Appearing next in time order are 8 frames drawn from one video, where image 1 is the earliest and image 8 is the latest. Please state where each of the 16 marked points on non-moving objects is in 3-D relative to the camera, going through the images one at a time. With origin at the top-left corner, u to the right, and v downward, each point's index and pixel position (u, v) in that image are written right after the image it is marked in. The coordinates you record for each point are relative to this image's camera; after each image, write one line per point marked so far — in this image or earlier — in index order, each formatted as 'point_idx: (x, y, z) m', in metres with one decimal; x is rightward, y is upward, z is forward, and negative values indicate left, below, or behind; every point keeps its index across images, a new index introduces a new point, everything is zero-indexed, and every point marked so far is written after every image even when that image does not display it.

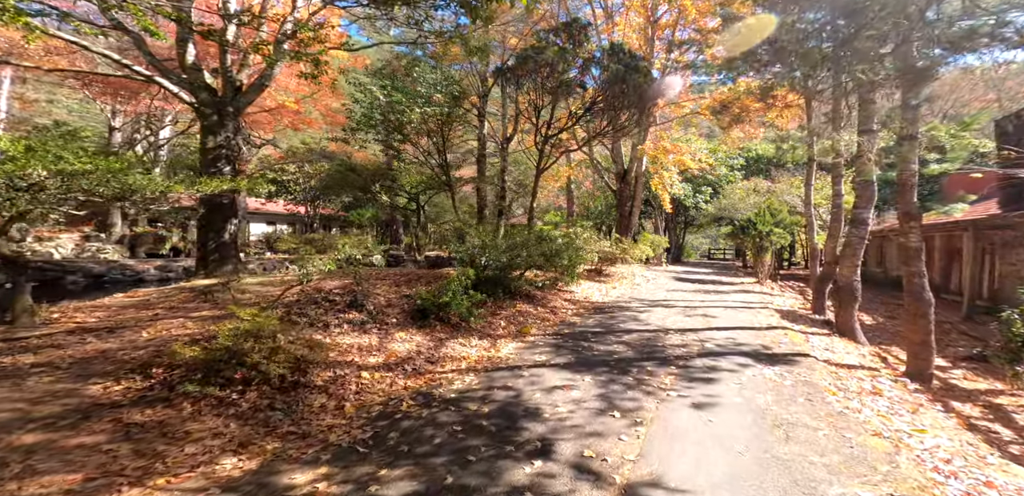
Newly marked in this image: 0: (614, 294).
0: (+2.5, -1.1, +13.1) m
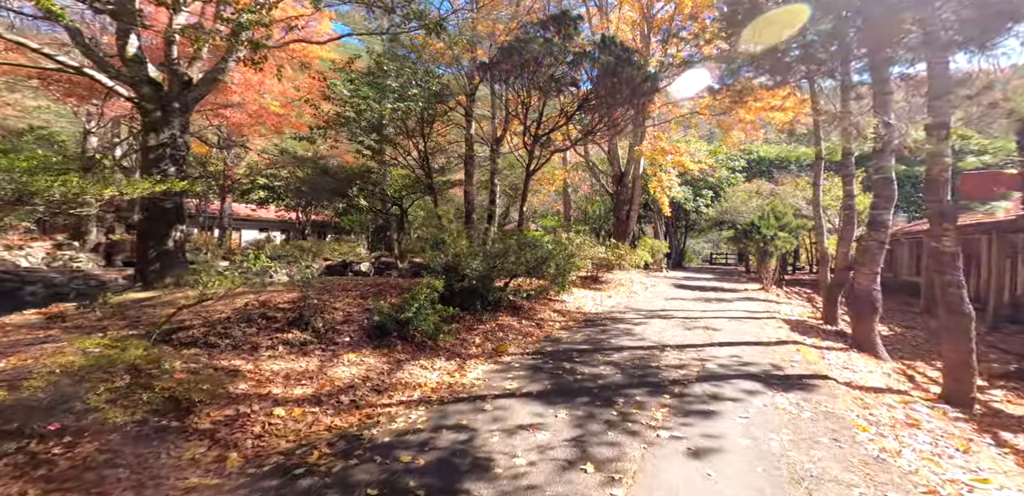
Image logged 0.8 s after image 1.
0: (+2.1, -1.2, +12.1) m
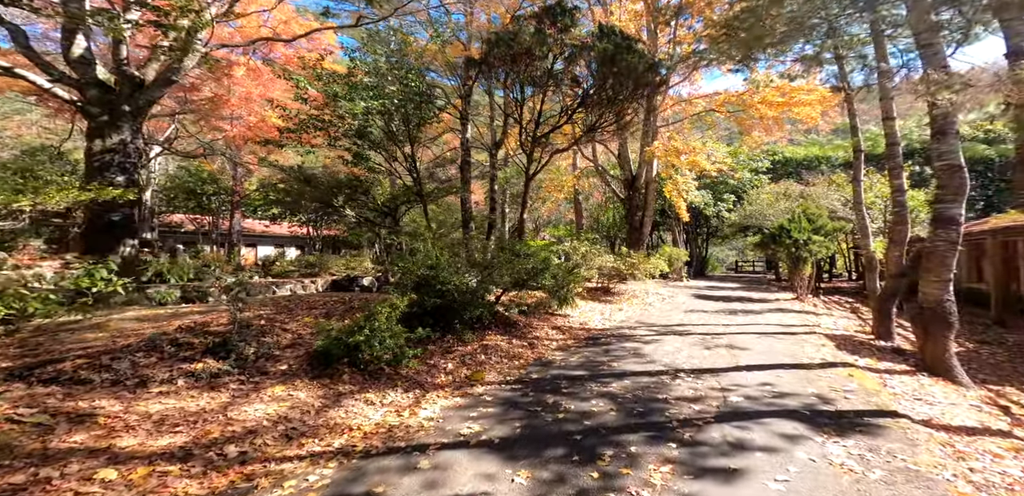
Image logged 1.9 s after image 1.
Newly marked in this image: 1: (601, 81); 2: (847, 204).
0: (+2.1, -1.4, +10.6) m
1: (+1.7, +3.2, +10.5) m
2: (+9.1, +1.2, +14.3) m
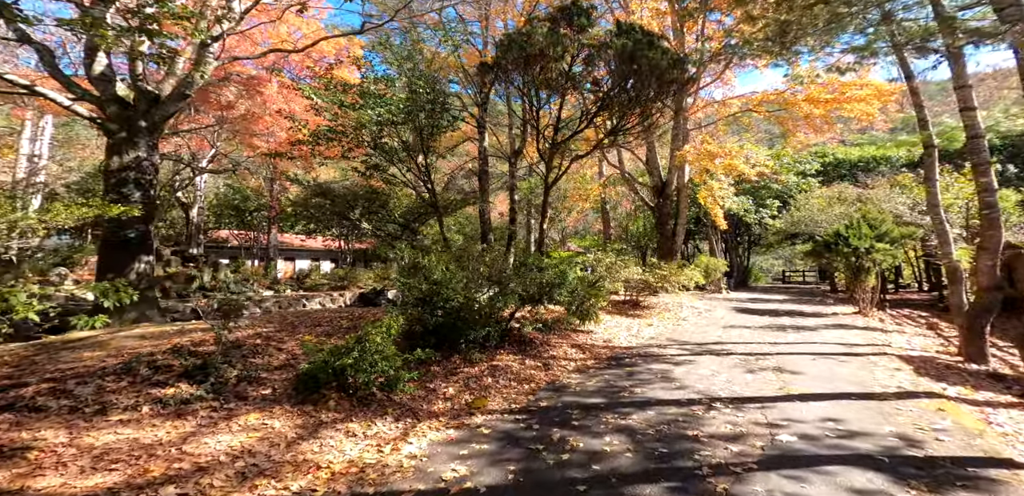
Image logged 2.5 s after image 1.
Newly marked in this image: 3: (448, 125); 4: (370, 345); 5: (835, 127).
0: (+2.5, -1.6, +9.7) m
1: (+2.0, +3.0, +9.8) m
2: (+9.7, +1.0, +13.0) m
3: (-1.3, +2.4, +11.1) m
4: (-1.4, -0.9, +5.3) m
5: (+8.6, +3.2, +14.1) m
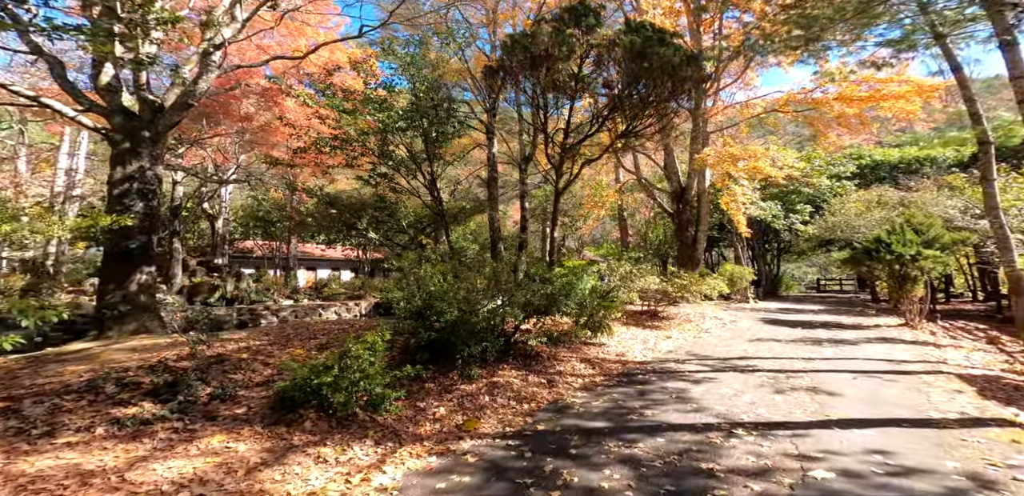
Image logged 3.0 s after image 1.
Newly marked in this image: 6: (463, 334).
0: (+2.6, -1.7, +9.1) m
1: (+2.1, +2.9, +9.2) m
2: (+10.0, +0.8, +12.0) m
3: (-1.1, +2.3, +10.7) m
4: (-1.4, -1.0, +4.8) m
5: (+8.9, +3.0, +13.2) m
6: (-0.6, -1.0, +6.0) m
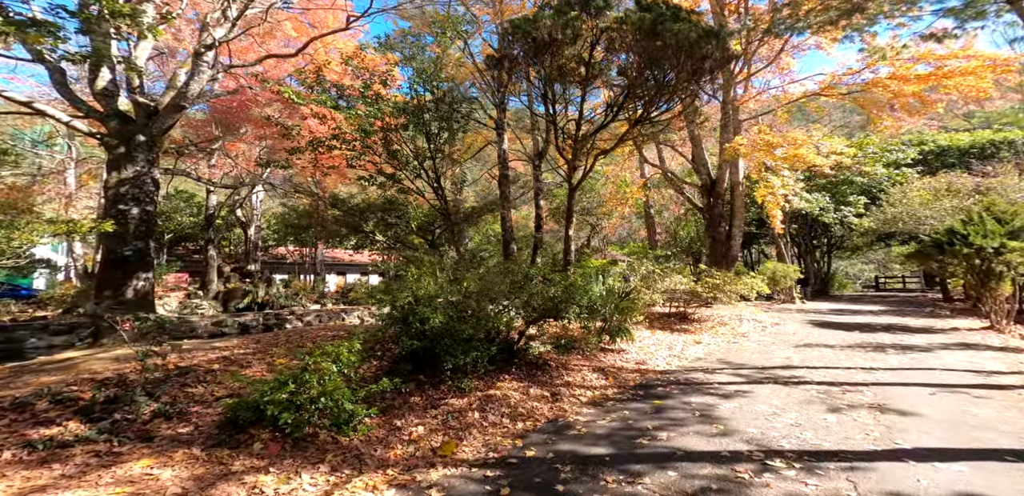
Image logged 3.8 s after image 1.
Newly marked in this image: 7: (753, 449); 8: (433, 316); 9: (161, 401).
0: (+2.8, -1.6, +8.2) m
1: (+2.3, +2.9, +8.4) m
2: (+10.3, +0.9, +10.7) m
3: (-0.9, +2.3, +10.0) m
4: (-1.6, -0.9, +4.1) m
5: (+9.2, +3.1, +11.9) m
6: (-0.6, -0.9, +5.3) m
7: (+1.6, -1.4, +3.6) m
8: (-0.8, -0.6, +5.3) m
9: (-2.9, -1.2, +4.3) m
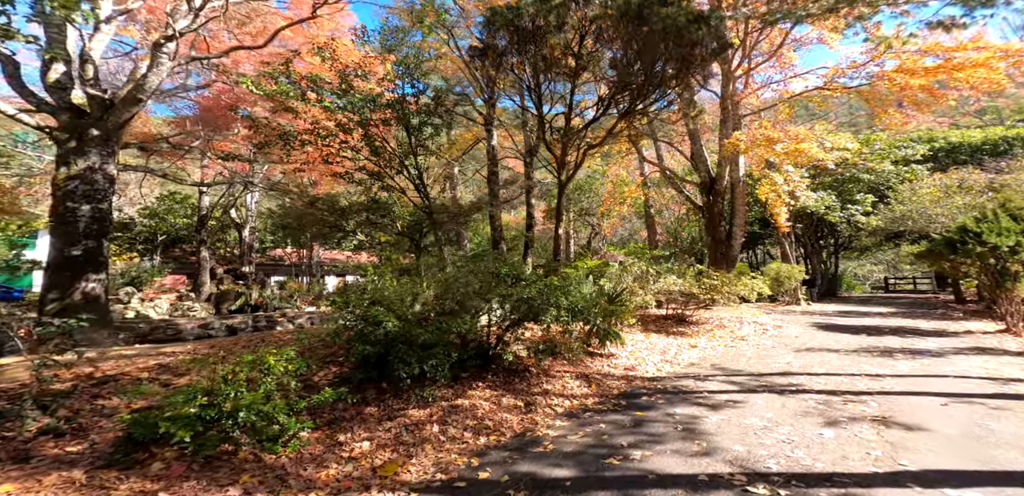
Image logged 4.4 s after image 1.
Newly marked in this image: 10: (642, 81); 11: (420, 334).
0: (+2.6, -1.6, +7.7) m
1: (+2.0, +3.0, +7.9) m
2: (+10.1, +1.0, +10.1) m
3: (-1.2, +2.3, +9.6) m
4: (-1.8, -0.9, +3.7) m
5: (+9.0, +3.1, +11.4) m
6: (-0.9, -0.9, +4.8) m
7: (+1.3, -1.3, +3.2) m
8: (-1.0, -0.6, +4.8) m
9: (-3.2, -1.2, +3.9) m
10: (+2.0, +2.6, +8.3) m
11: (-0.8, -0.8, +4.9) m
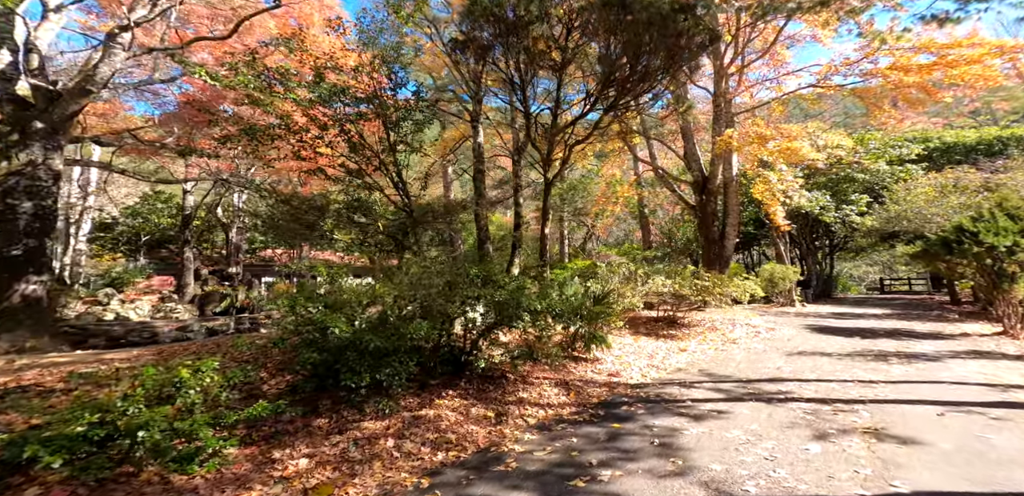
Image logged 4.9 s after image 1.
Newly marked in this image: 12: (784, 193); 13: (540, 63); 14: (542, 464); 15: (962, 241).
0: (+2.3, -1.6, +7.4) m
1: (+1.7, +3.0, +7.6) m
2: (+9.8, +1.0, +9.9) m
3: (-1.5, +2.3, +9.3) m
4: (-2.1, -0.9, +3.4) m
5: (+8.7, +3.1, +11.2) m
6: (-1.2, -0.9, +4.5) m
7: (+1.0, -1.3, +2.9) m
8: (-1.3, -0.6, +4.5) m
9: (-3.4, -1.2, +3.6) m
10: (+1.7, +2.6, +8.0) m
11: (-1.1, -0.8, +4.6) m
12: (+6.4, +1.3, +12.6) m
13: (+0.4, +2.9, +8.4) m
14: (+0.3, -1.4, +3.5) m
15: (+6.8, +0.1, +8.5) m
